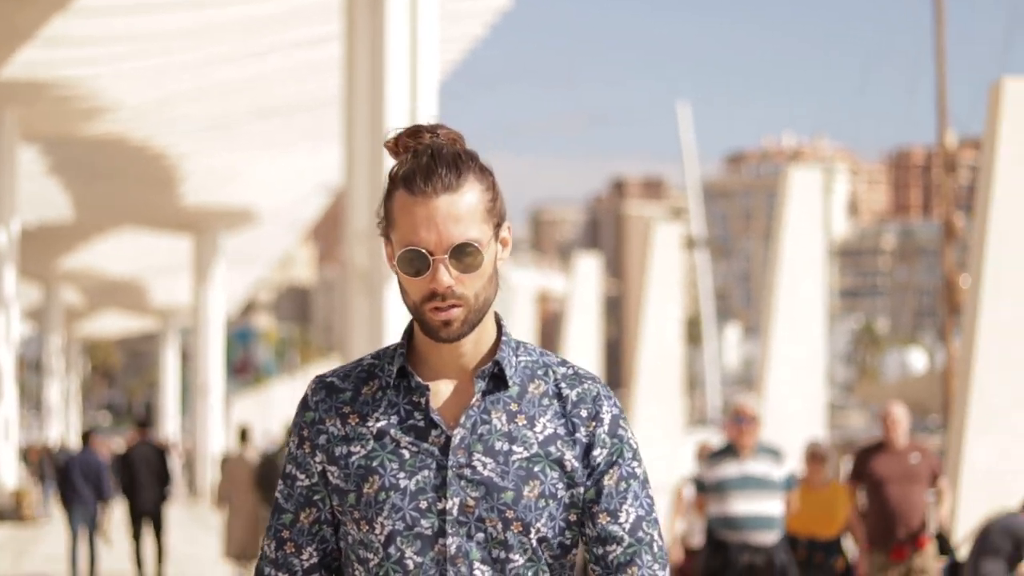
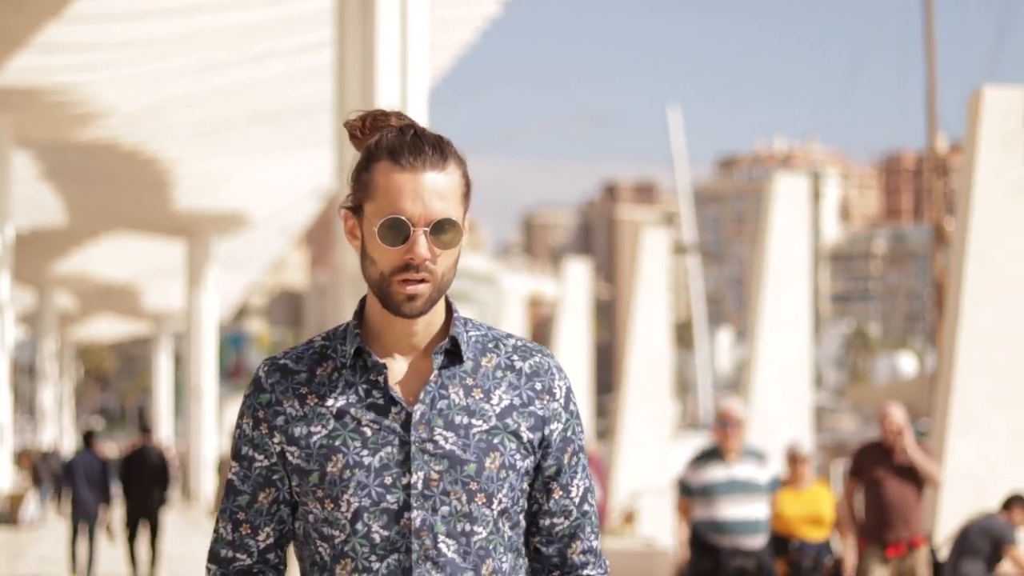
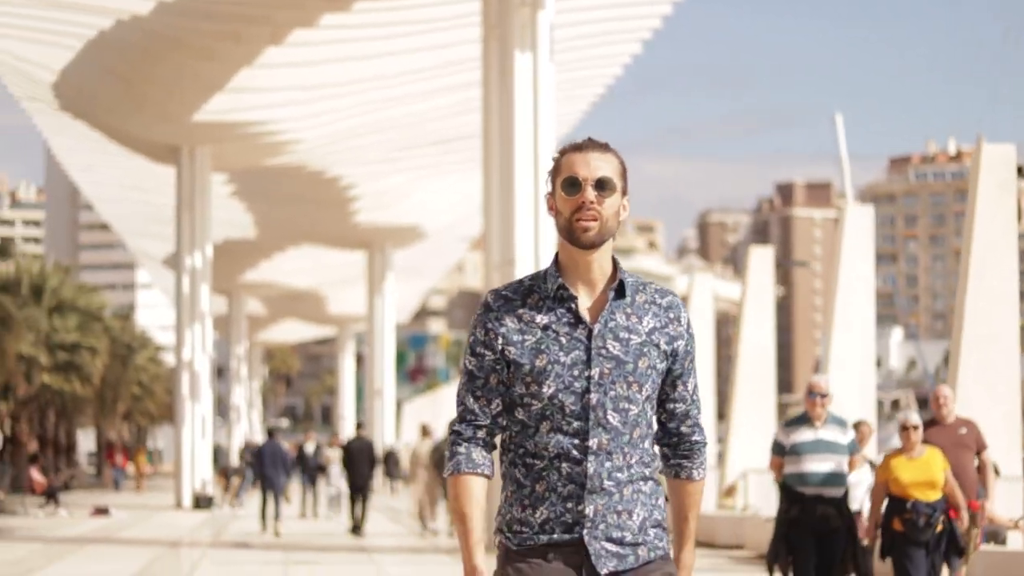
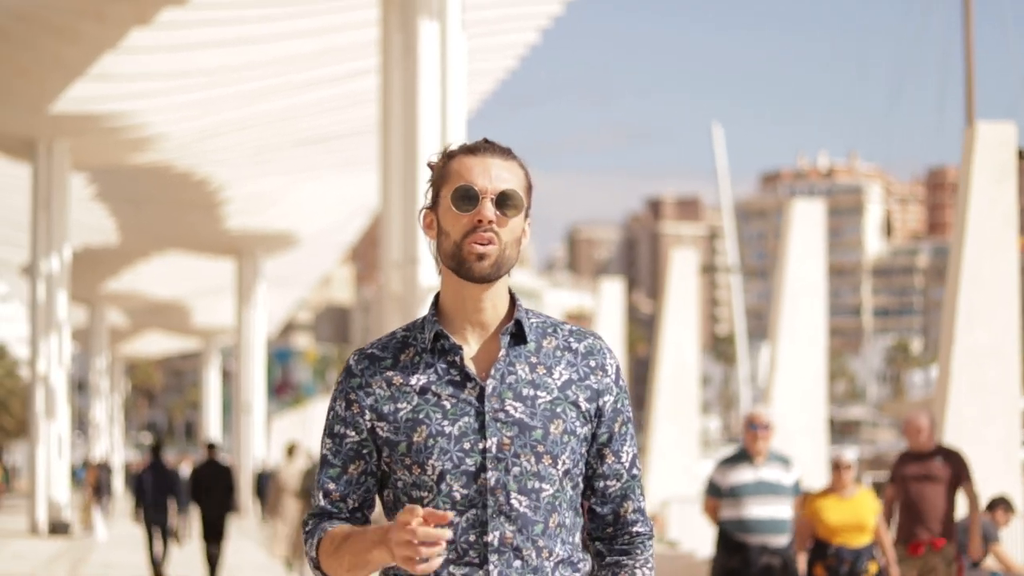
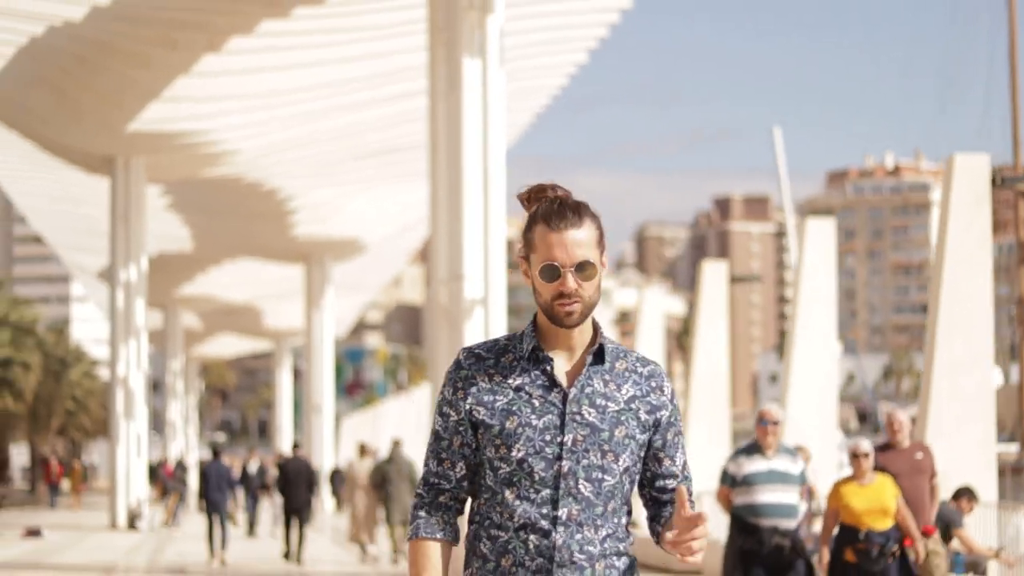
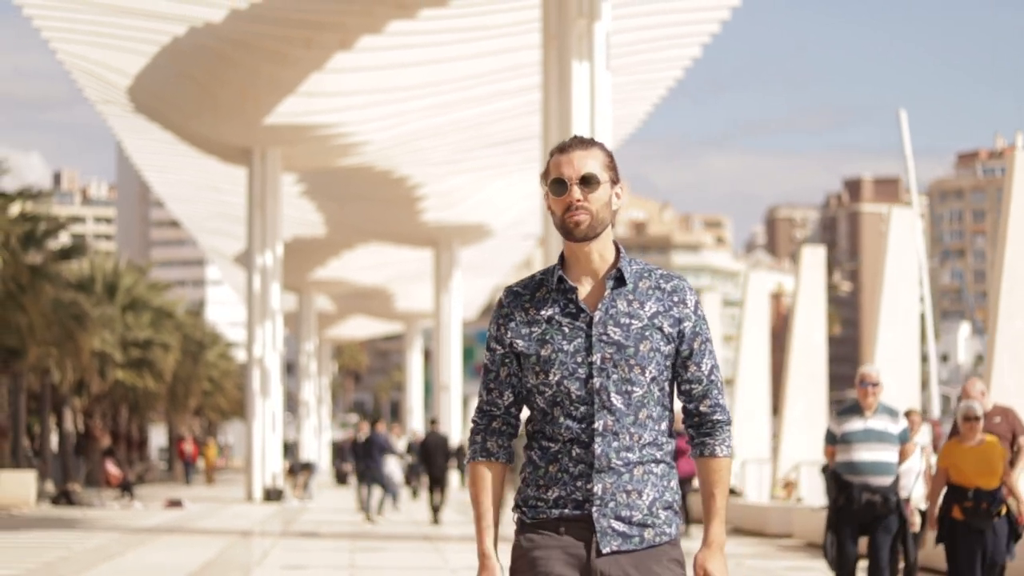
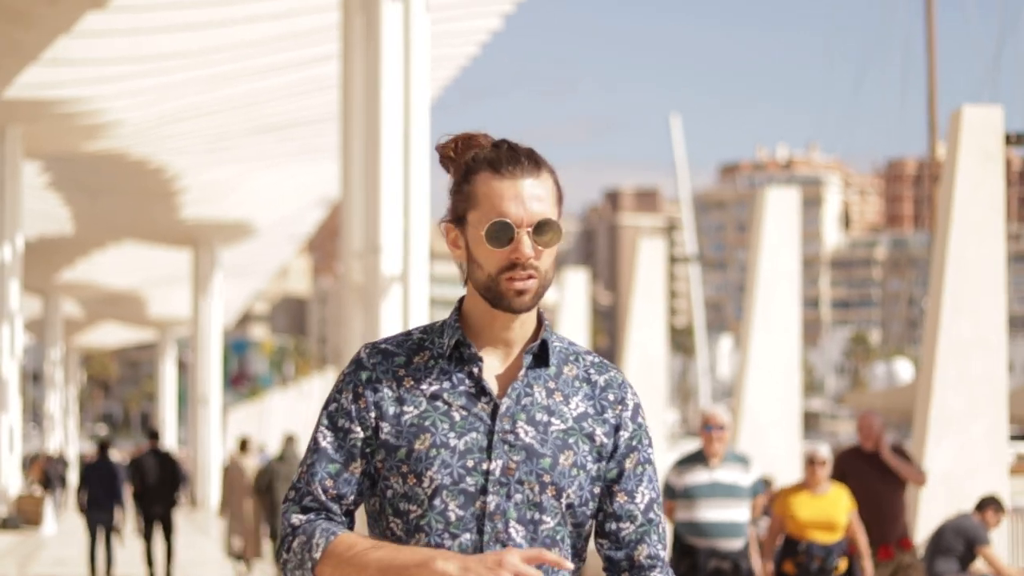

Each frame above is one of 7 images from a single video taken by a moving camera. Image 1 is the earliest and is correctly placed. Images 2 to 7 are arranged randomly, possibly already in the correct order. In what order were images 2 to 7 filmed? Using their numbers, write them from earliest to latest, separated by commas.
2, 7, 4, 5, 3, 6
